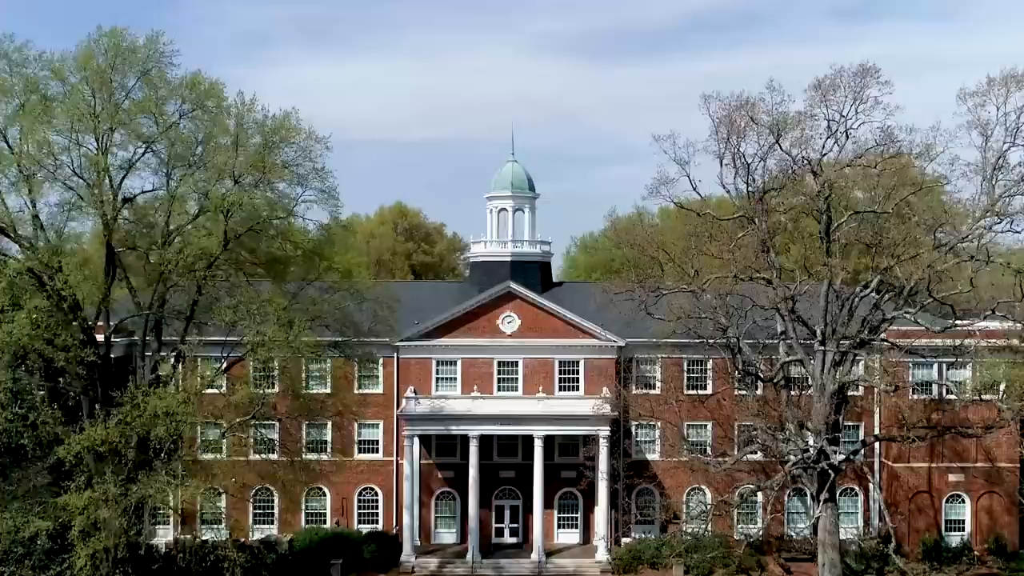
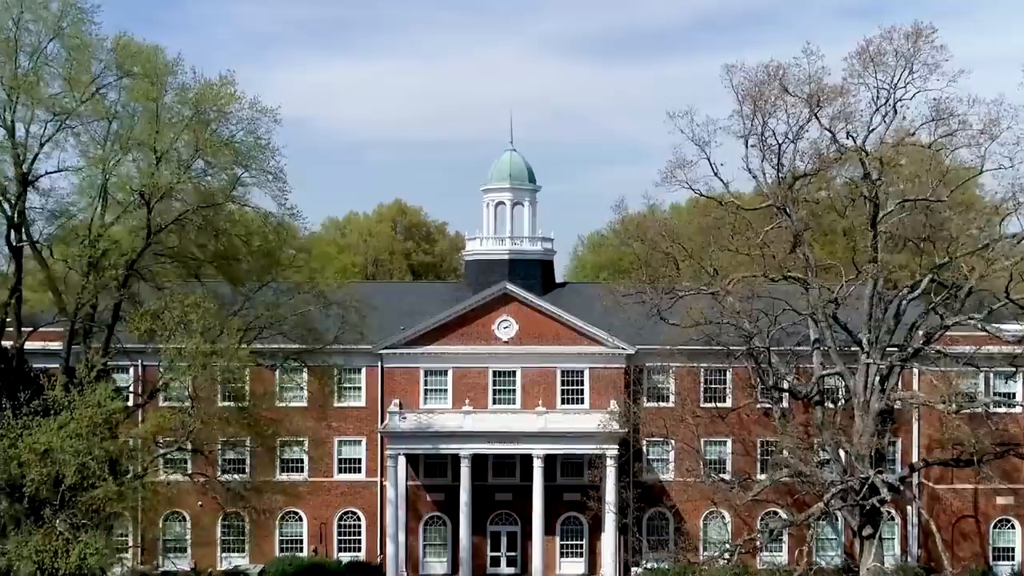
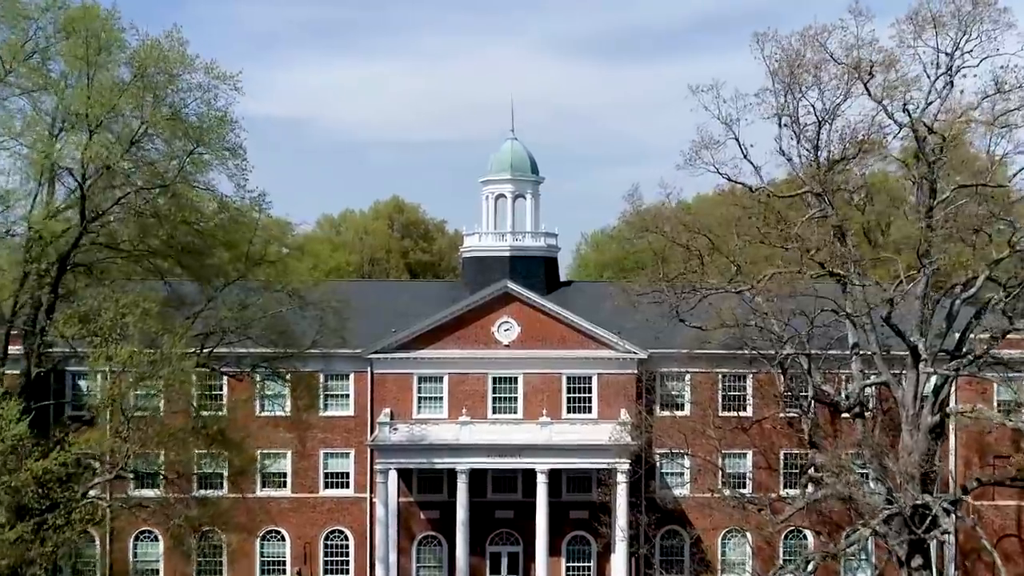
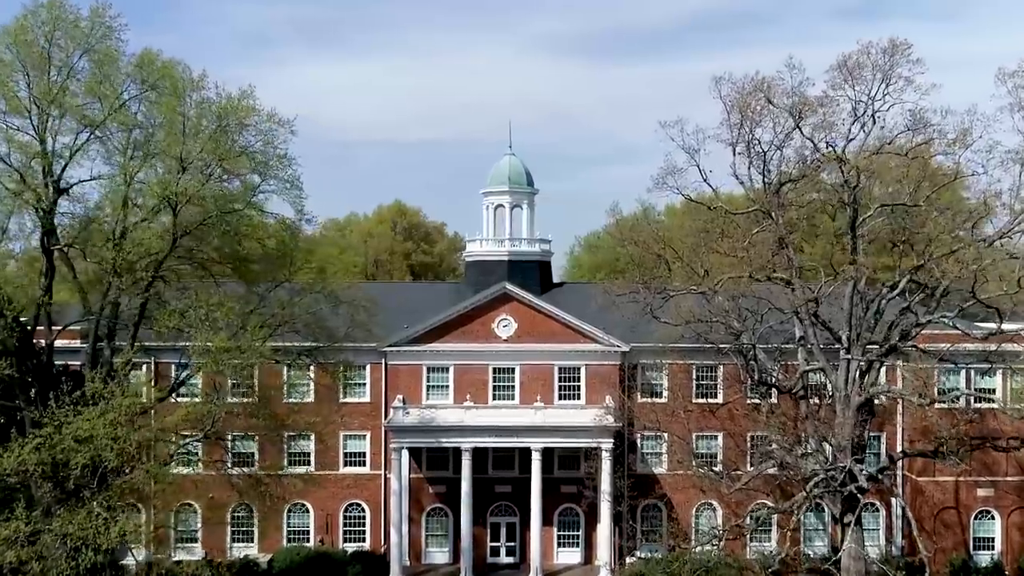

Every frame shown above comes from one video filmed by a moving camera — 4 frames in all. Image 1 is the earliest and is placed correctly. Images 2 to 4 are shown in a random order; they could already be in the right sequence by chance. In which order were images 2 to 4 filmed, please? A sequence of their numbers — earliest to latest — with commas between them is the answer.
4, 2, 3
